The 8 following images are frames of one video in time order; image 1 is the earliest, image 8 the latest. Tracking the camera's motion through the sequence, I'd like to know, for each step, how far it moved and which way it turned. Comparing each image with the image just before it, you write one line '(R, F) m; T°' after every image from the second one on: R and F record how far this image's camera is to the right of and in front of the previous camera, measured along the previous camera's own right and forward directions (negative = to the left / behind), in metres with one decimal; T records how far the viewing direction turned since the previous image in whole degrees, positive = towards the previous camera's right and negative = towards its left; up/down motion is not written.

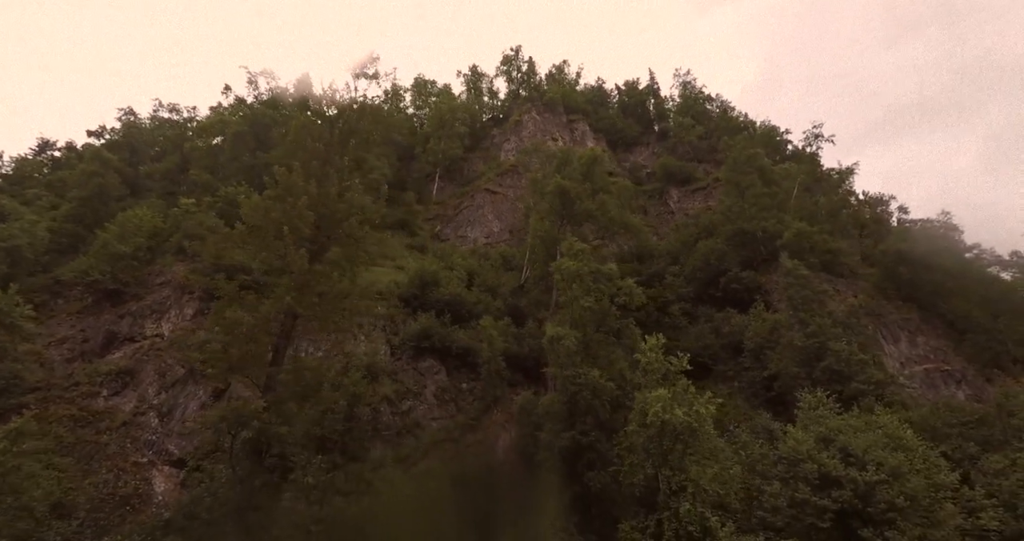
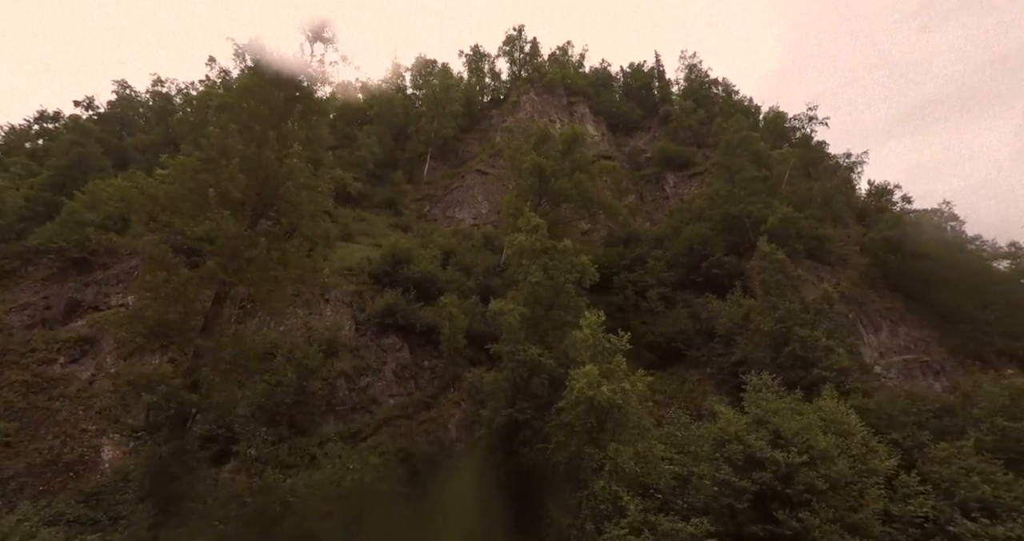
(+2.1, +0.8) m; -1°
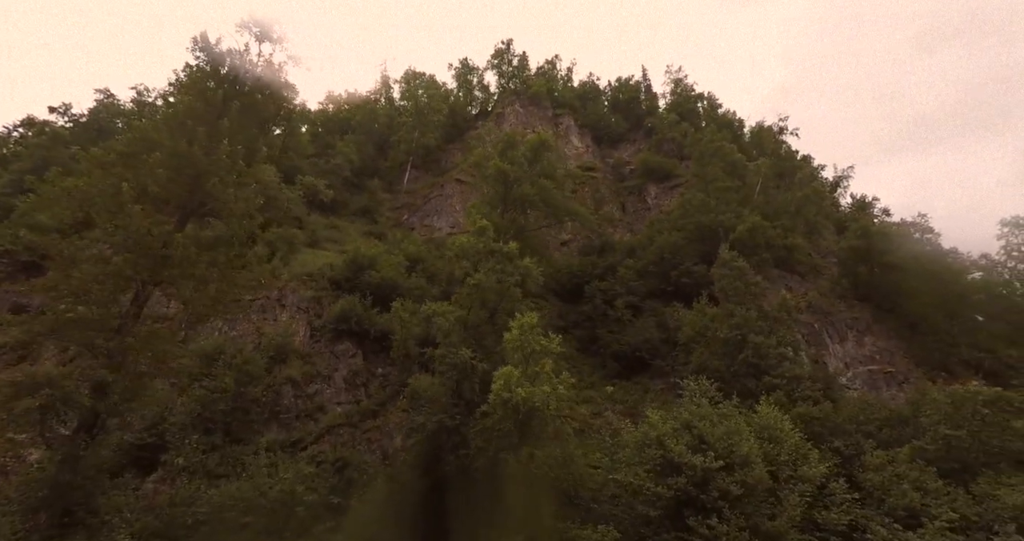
(+1.9, +0.6) m; 0°
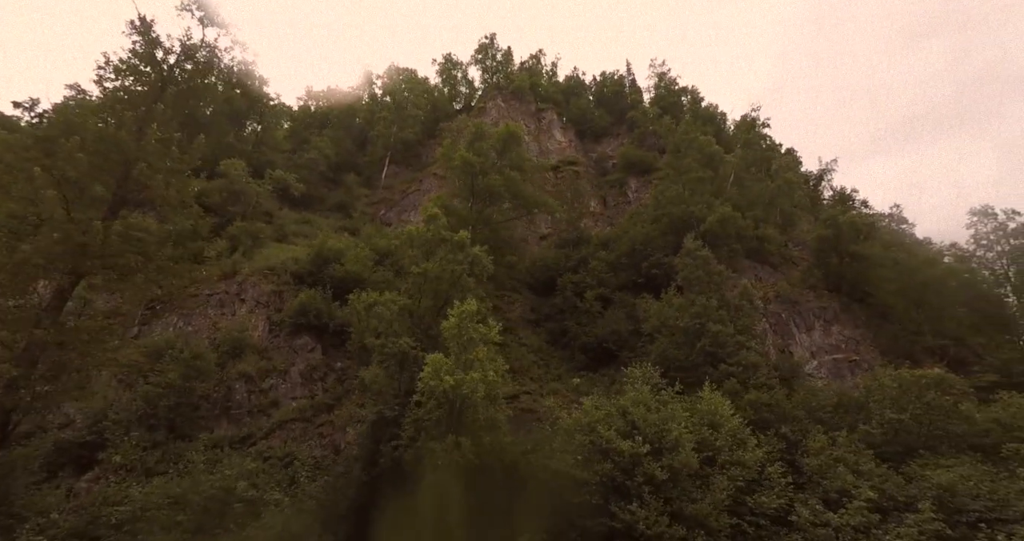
(+1.5, +0.4) m; +1°
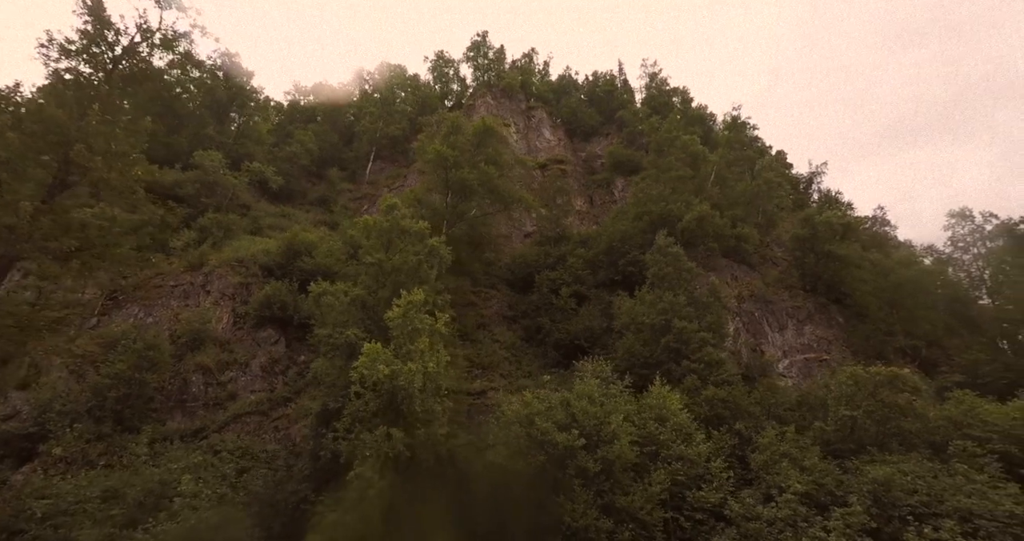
(+1.3, +0.4) m; 0°
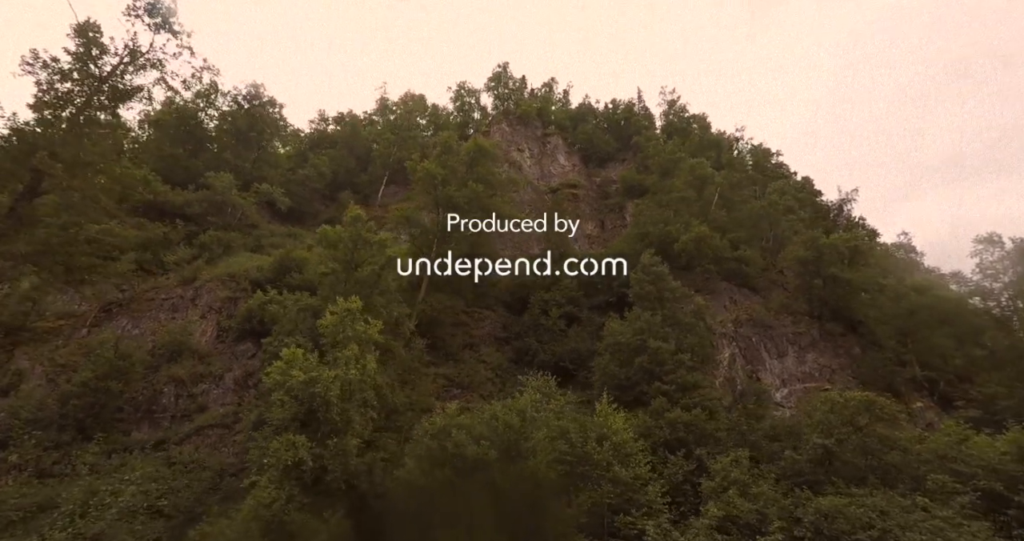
(+2.2, +0.6) m; -3°
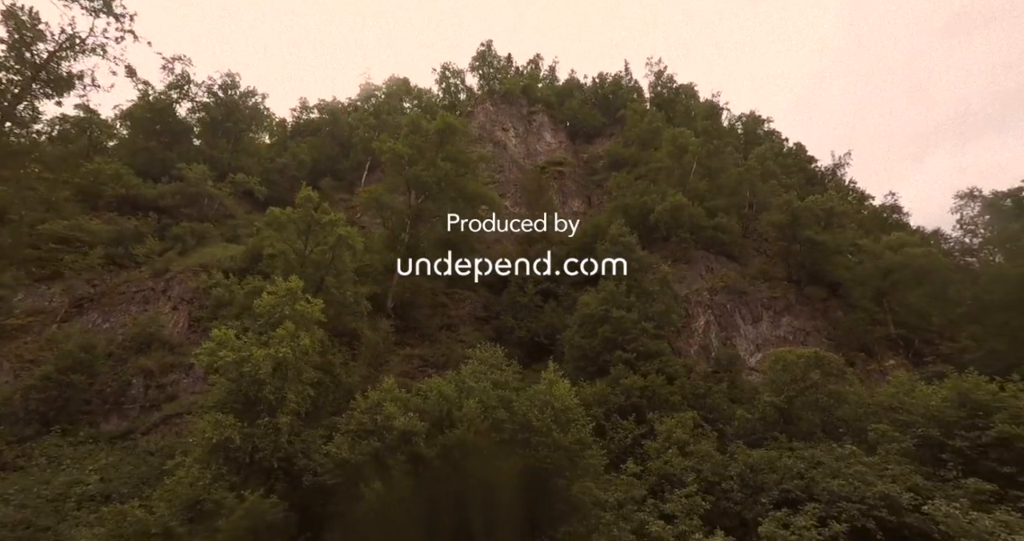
(+1.5, +0.2) m; 0°
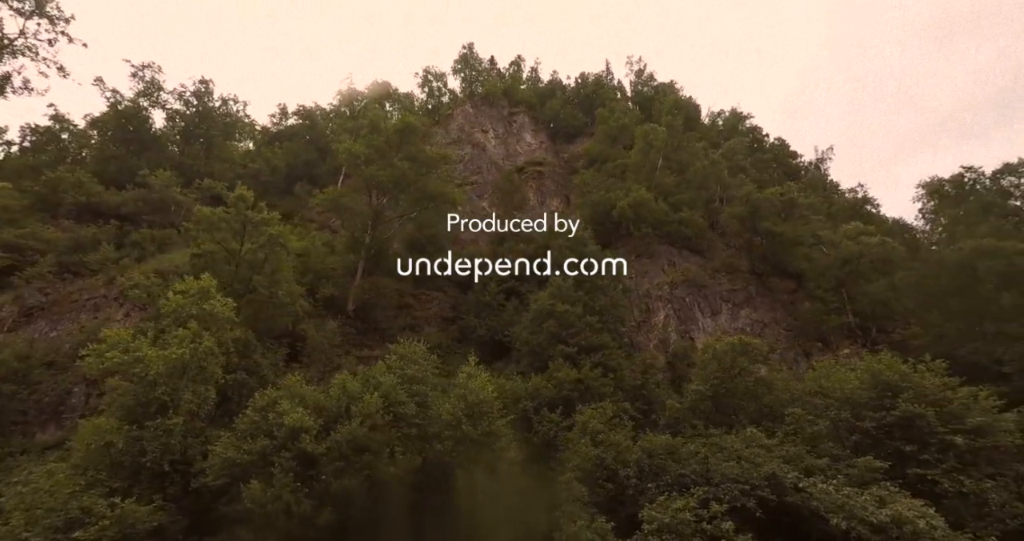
(+2.0, +0.3) m; 0°
